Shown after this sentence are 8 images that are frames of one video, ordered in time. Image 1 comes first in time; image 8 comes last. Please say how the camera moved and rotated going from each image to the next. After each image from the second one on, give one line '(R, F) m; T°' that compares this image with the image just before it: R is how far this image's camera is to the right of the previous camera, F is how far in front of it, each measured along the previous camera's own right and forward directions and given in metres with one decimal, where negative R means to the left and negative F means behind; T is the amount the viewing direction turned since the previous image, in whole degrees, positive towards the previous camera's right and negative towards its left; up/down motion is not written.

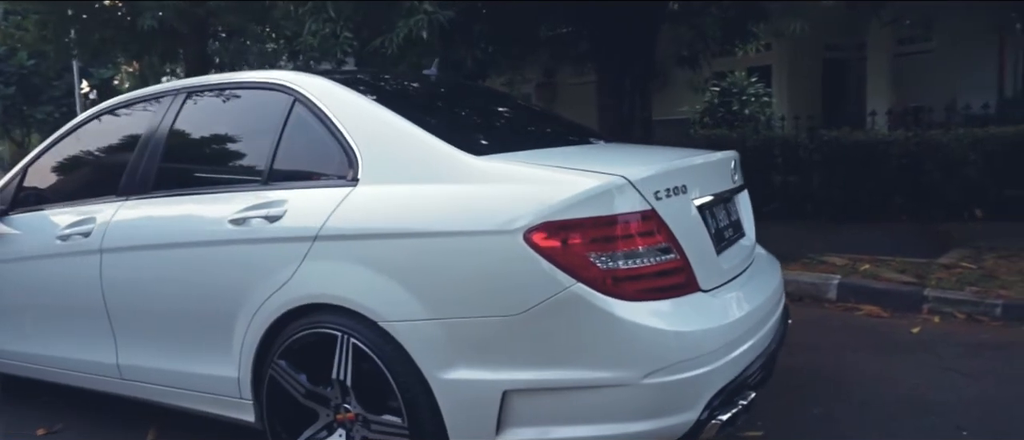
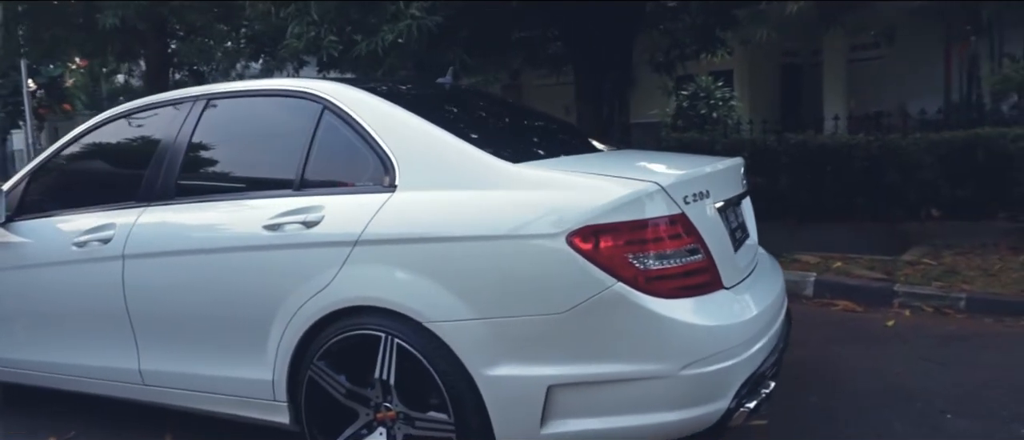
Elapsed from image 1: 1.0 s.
(-0.4, -0.2) m; +5°
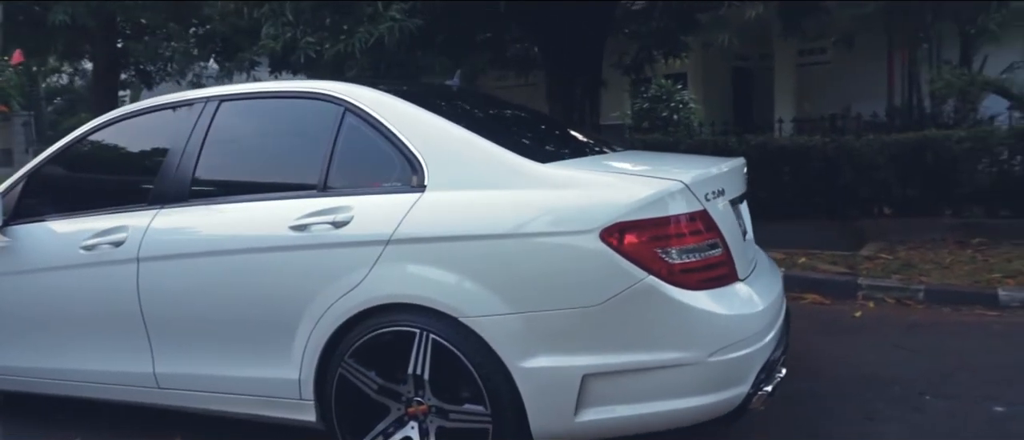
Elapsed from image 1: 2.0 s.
(-0.5, -0.1) m; +5°
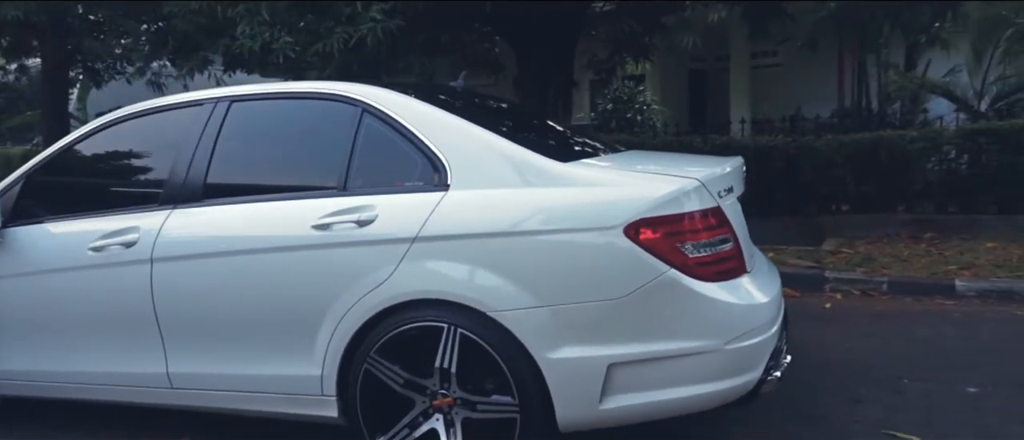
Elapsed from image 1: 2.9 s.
(-0.4, -0.1) m; +5°
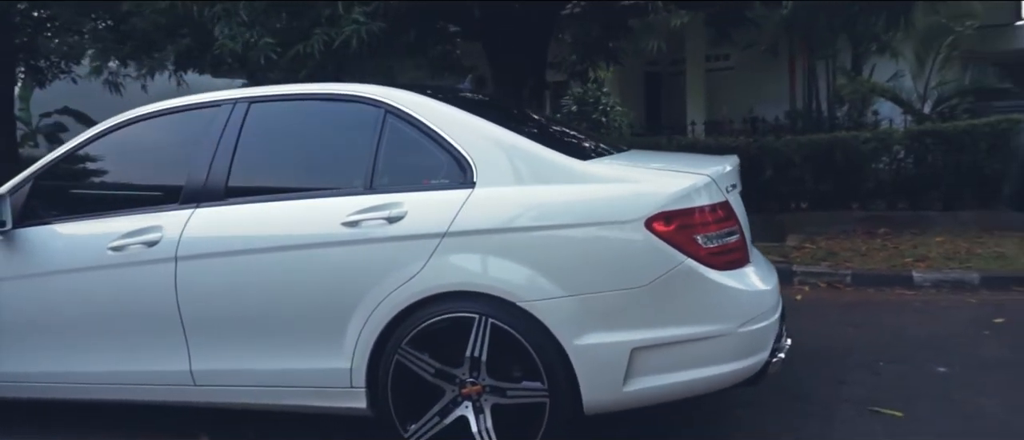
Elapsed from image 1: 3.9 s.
(-0.4, -0.2) m; +5°
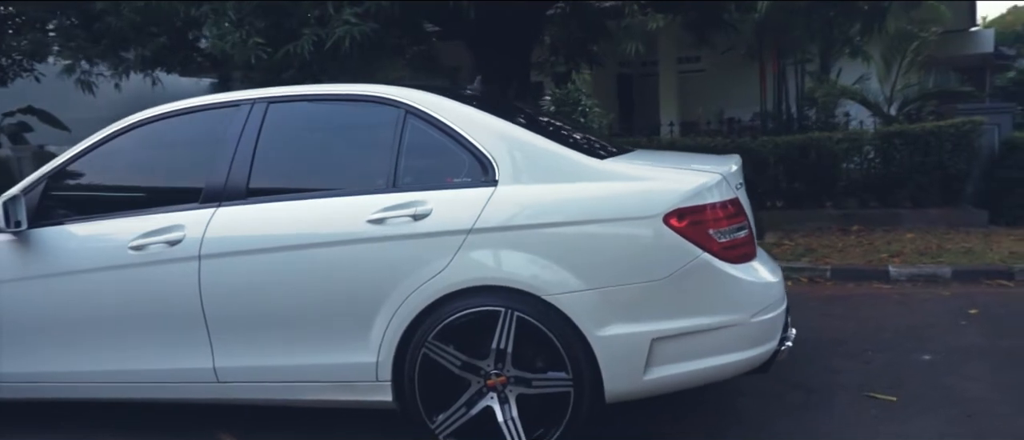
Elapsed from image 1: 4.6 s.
(-0.3, -0.1) m; +3°
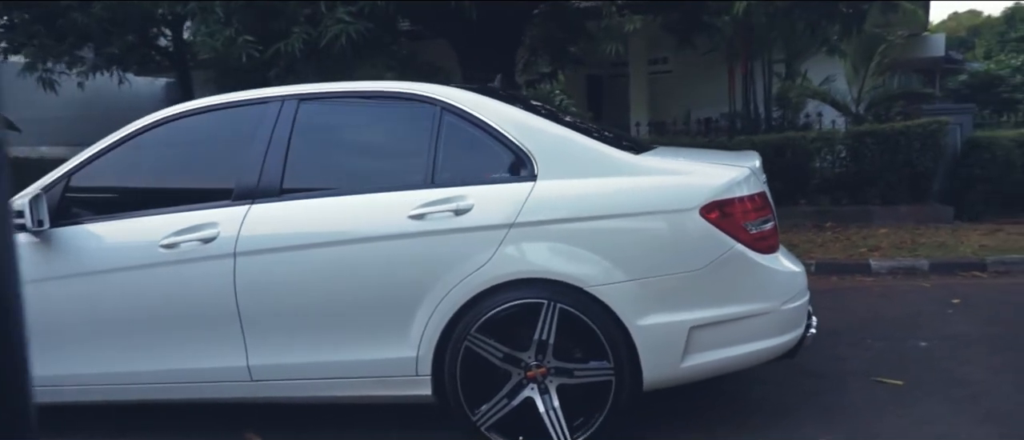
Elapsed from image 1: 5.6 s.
(-0.5, -0.1) m; +4°
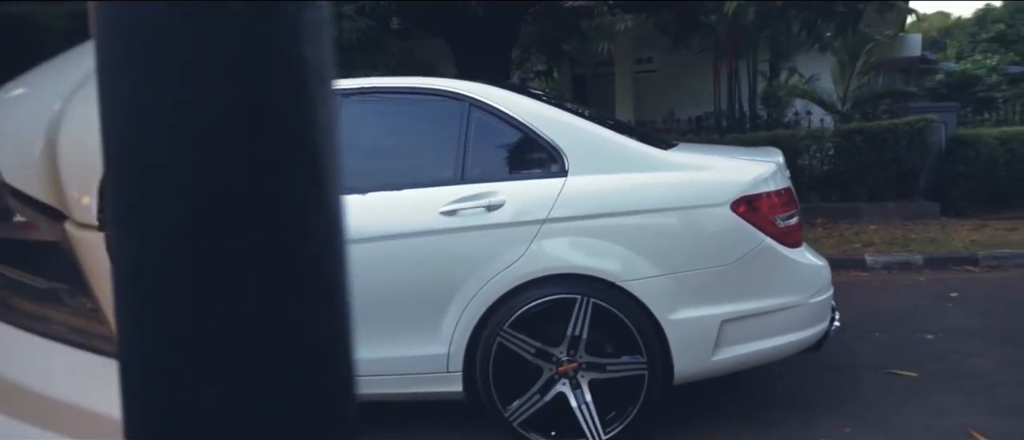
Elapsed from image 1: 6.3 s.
(-0.3, 0.0) m; +3°
